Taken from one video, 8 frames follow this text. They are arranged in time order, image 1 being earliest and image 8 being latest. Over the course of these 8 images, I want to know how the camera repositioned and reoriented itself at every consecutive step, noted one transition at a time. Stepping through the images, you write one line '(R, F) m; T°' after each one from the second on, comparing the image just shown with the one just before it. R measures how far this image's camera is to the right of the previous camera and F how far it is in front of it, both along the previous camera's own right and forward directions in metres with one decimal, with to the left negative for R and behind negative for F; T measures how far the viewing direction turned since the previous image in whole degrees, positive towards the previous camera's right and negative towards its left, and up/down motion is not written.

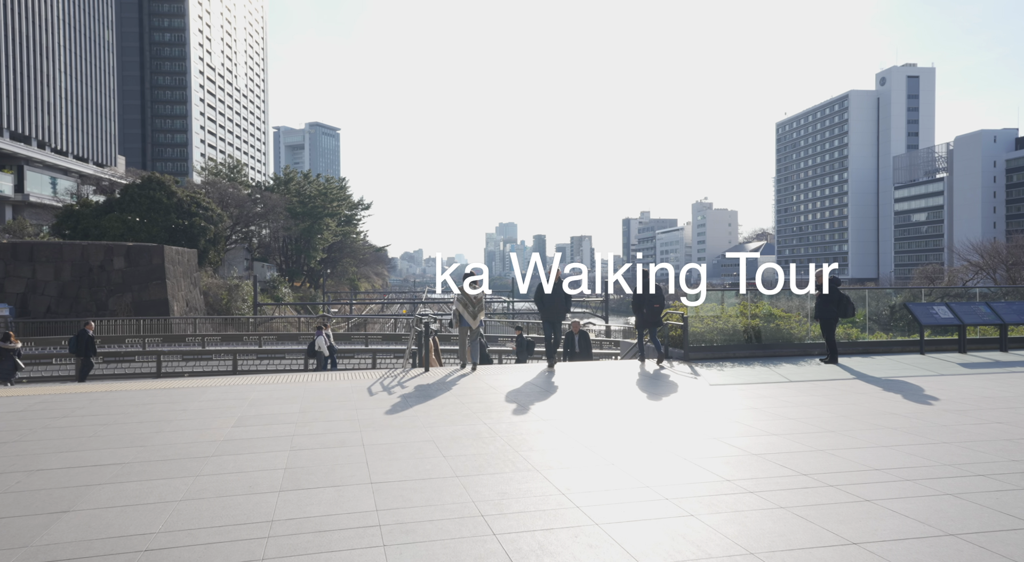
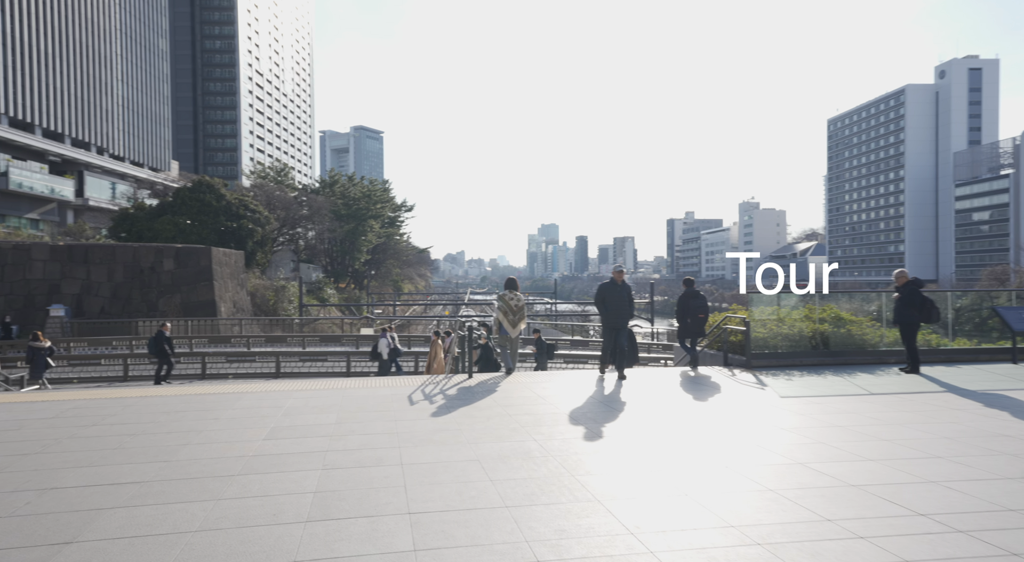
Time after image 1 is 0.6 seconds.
(-0.1, +0.6) m; -3°
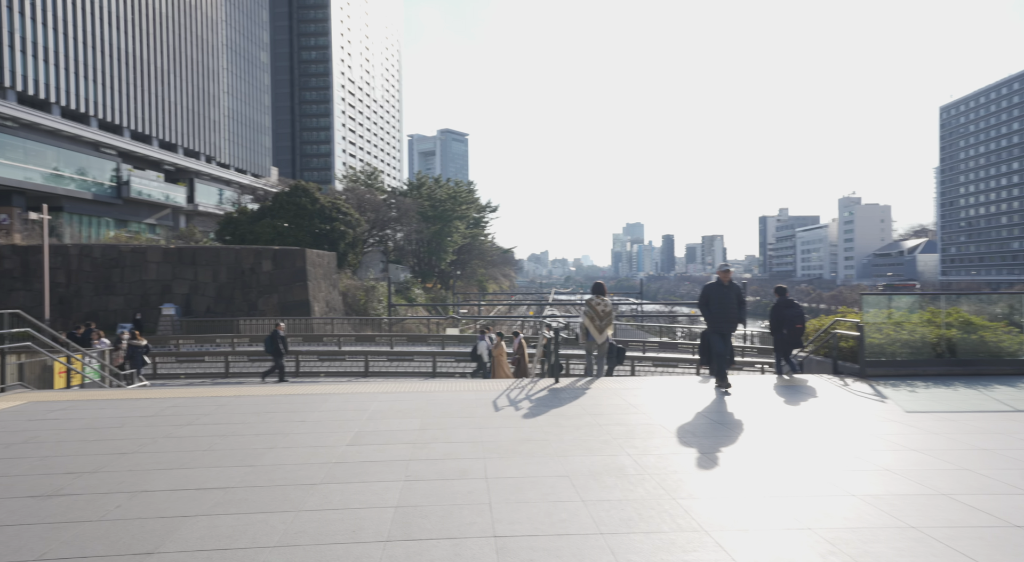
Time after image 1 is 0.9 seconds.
(0.0, +0.3) m; -6°
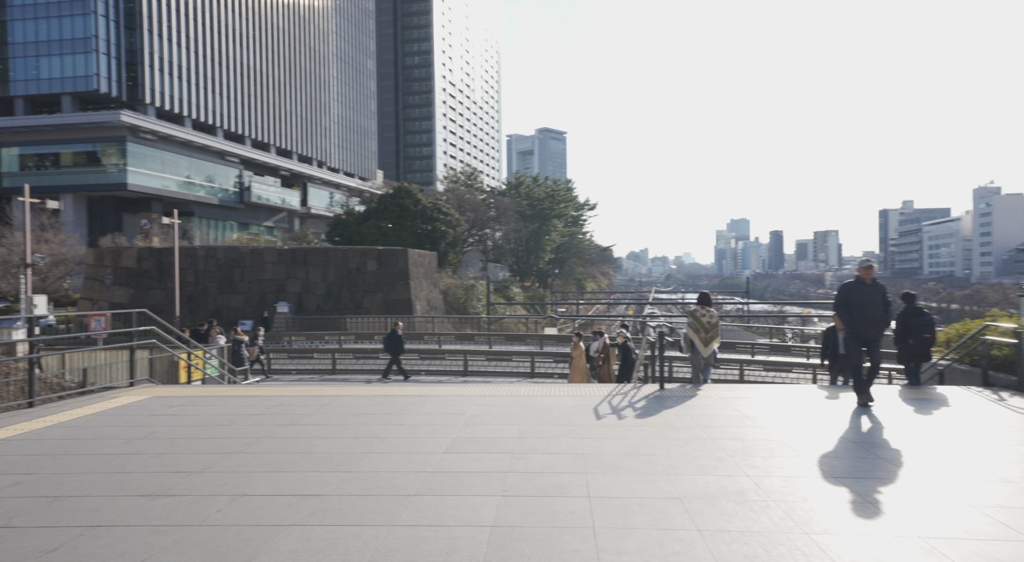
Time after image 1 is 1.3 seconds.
(0.0, +0.3) m; -7°
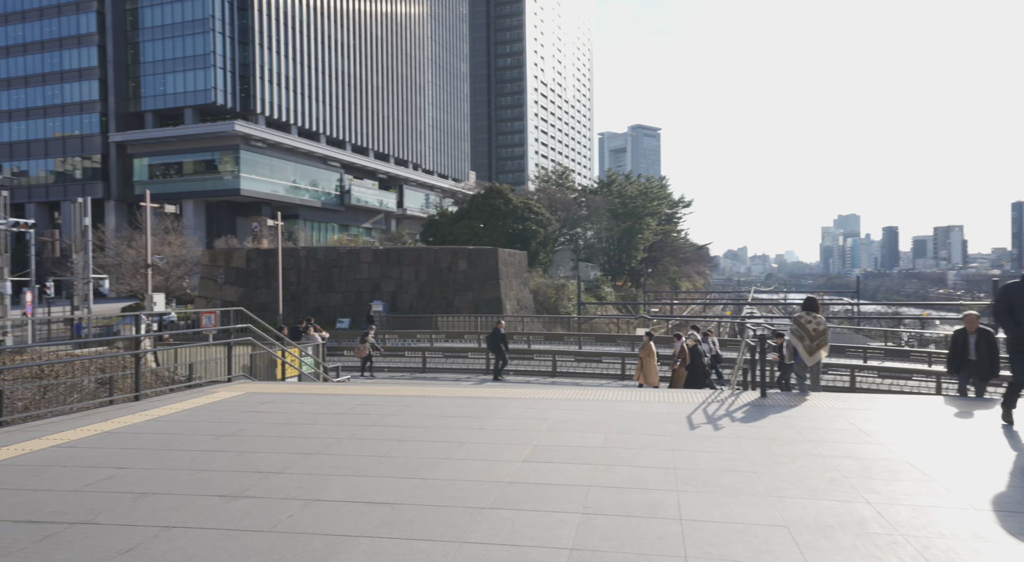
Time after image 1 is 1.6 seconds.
(+0.1, +0.4) m; -7°
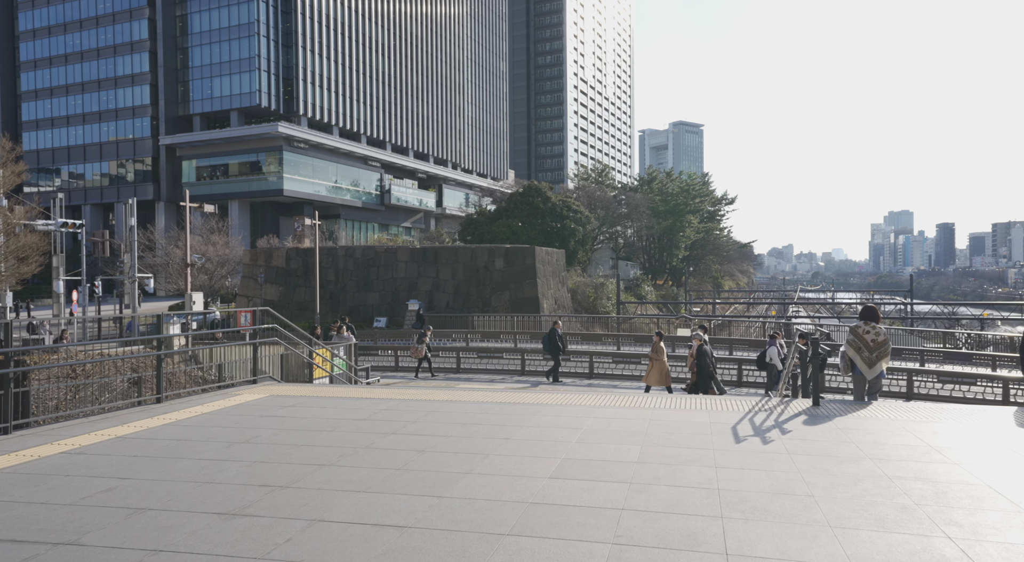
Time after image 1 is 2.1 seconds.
(+0.1, +0.5) m; -3°
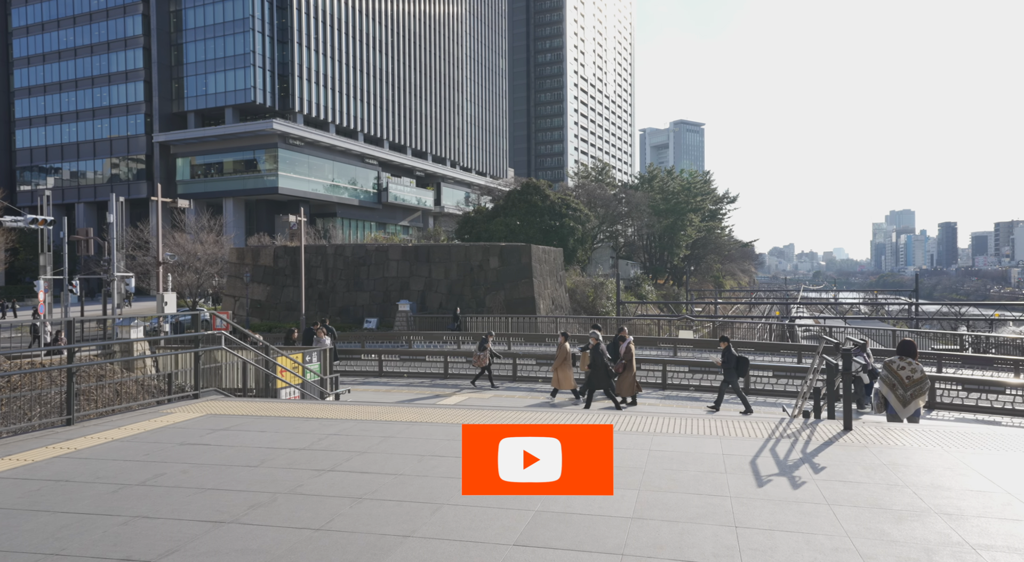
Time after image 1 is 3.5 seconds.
(+0.3, +1.5) m; 0°
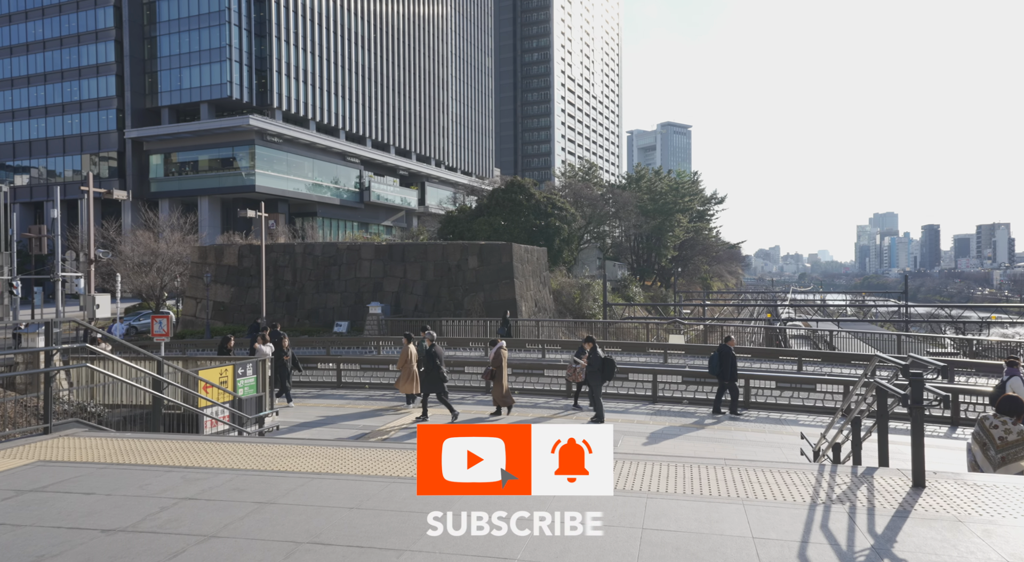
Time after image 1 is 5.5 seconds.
(+0.4, +2.3) m; +1°
